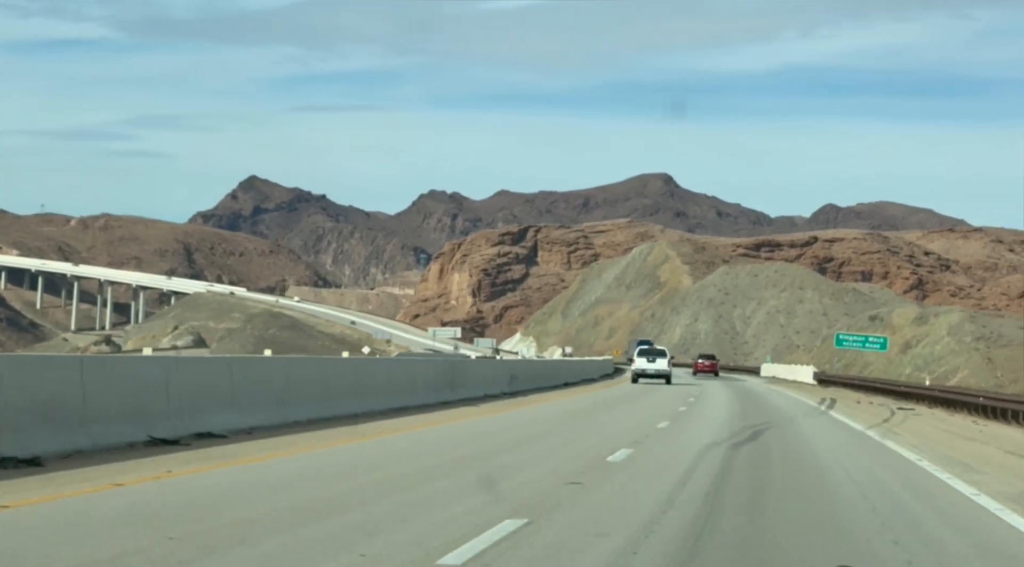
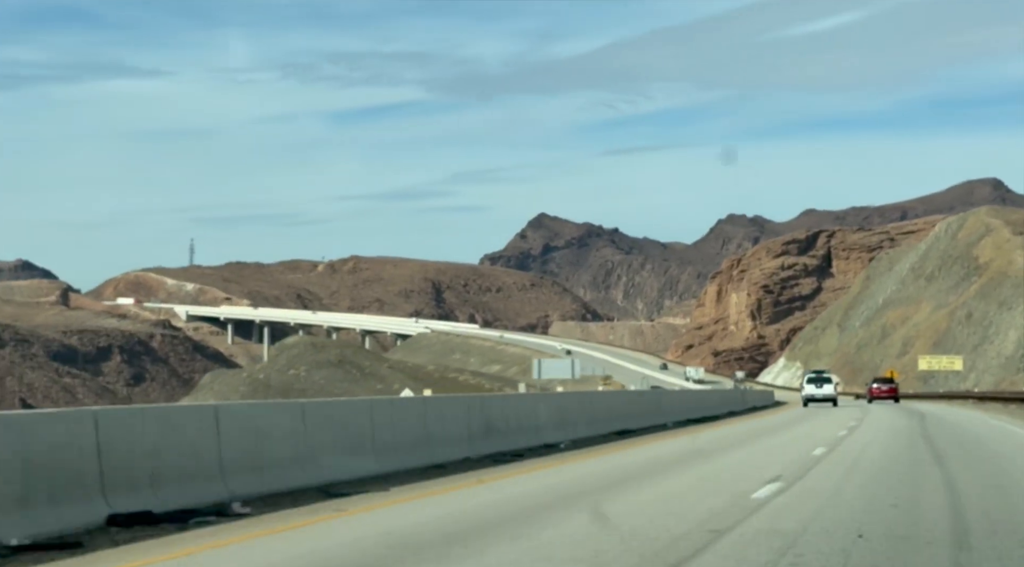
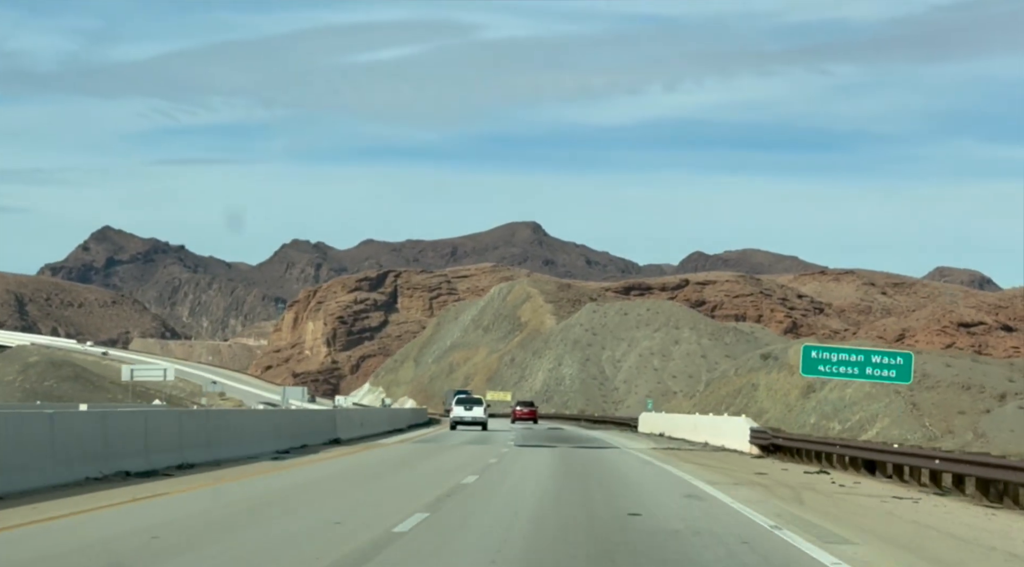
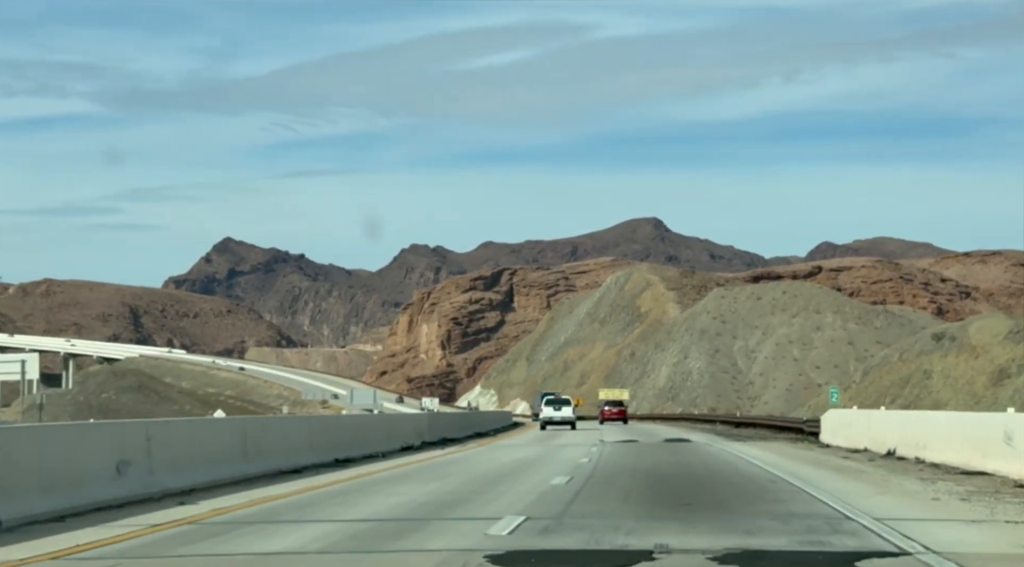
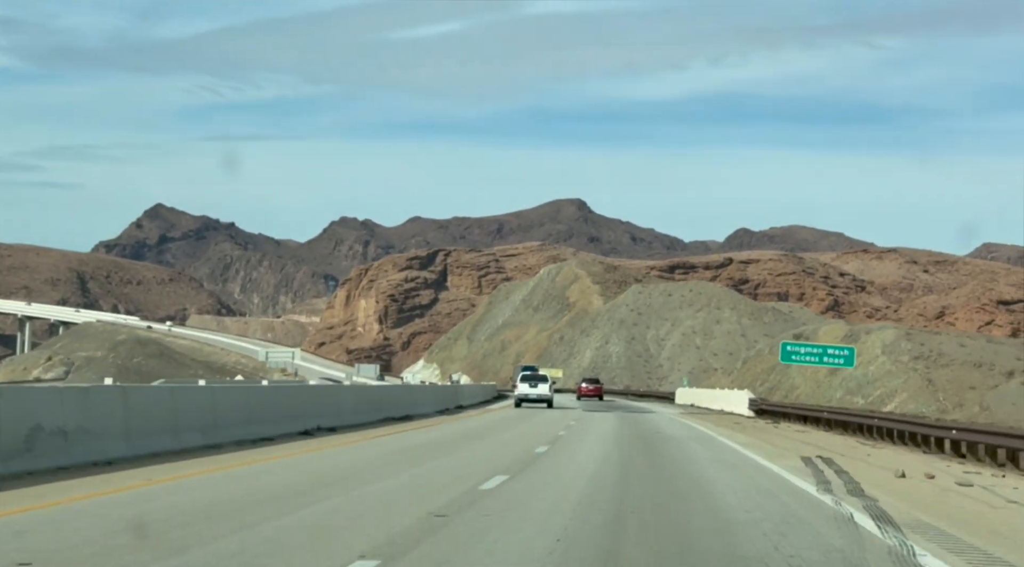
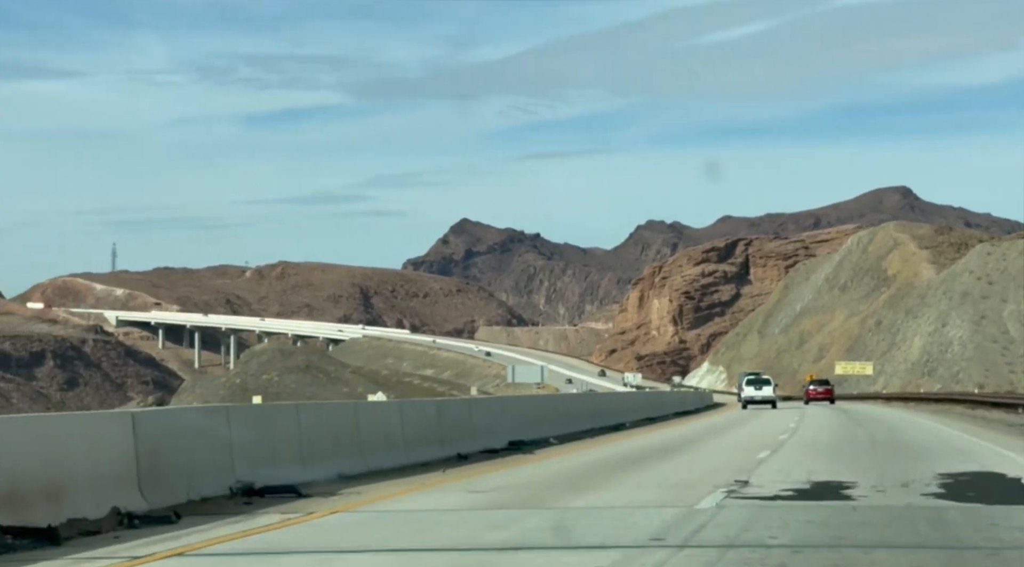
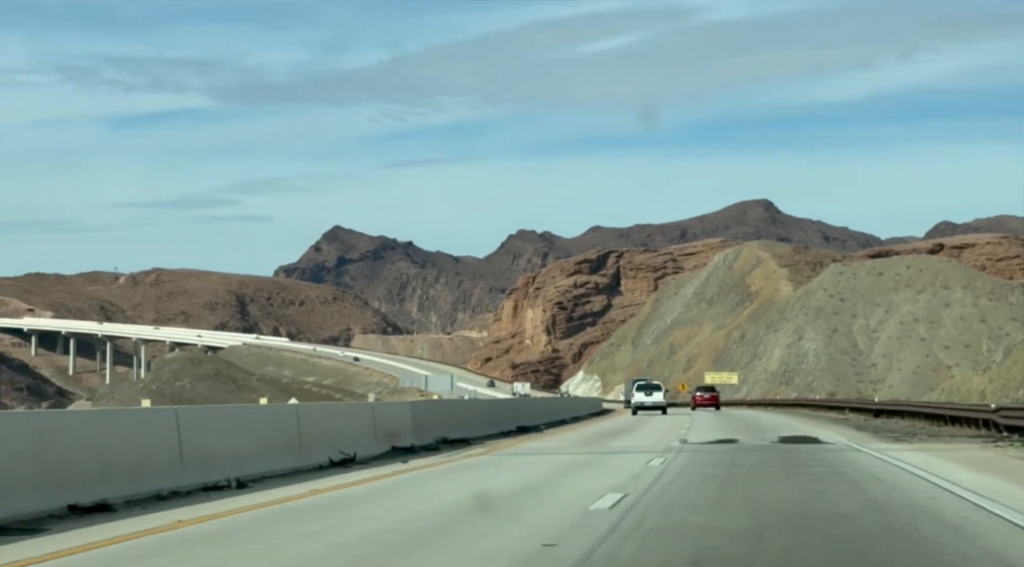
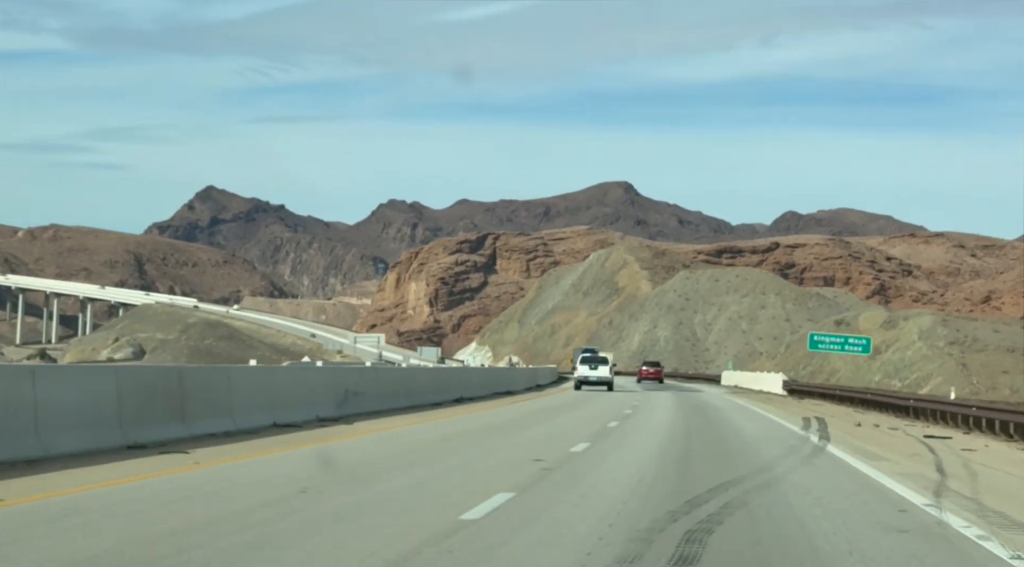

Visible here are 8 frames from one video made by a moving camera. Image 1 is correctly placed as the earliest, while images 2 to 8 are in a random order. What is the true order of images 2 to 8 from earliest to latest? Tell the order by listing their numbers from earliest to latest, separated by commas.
8, 5, 3, 4, 7, 6, 2
